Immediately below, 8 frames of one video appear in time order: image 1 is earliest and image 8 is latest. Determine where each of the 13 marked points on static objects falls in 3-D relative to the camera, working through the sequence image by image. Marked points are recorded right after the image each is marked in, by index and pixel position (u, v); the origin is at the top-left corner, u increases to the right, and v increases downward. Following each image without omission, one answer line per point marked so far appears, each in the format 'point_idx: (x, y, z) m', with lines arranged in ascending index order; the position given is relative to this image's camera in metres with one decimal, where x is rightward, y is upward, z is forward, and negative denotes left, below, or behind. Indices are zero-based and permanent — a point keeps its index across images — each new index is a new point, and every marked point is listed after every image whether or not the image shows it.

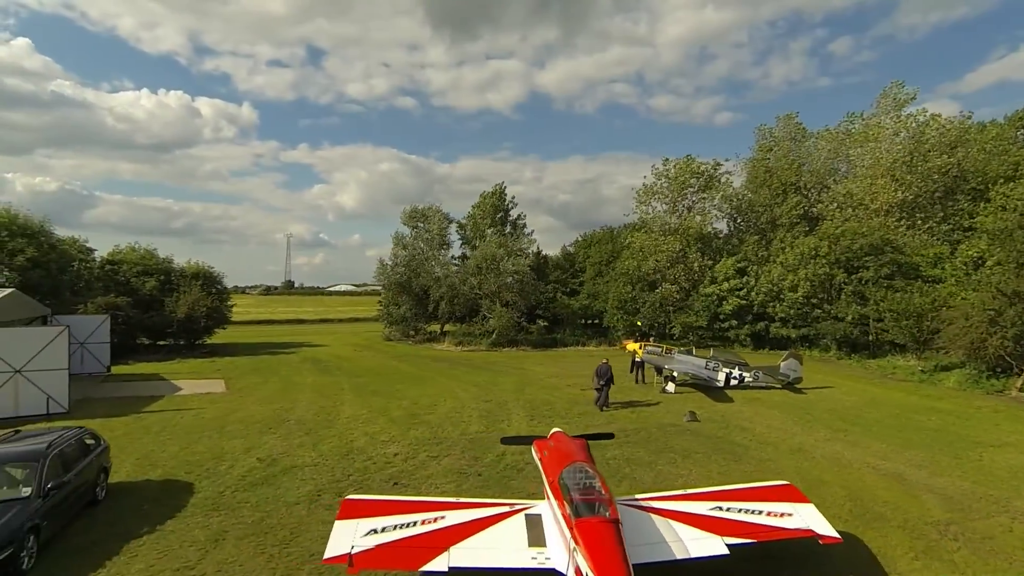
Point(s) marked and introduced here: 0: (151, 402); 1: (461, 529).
0: (-11.3, -3.6, +18.1) m
1: (-0.5, -3.0, +7.2) m
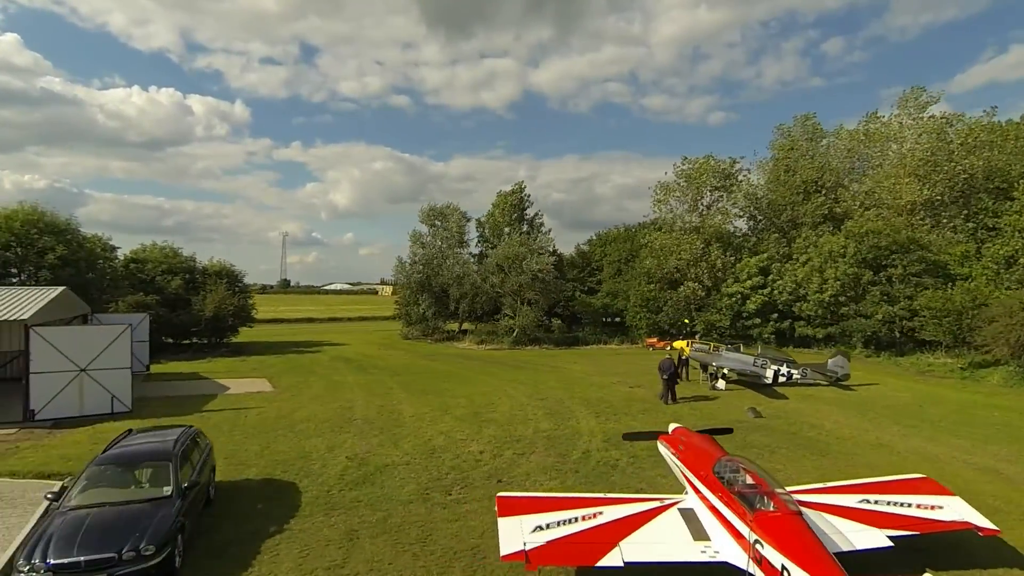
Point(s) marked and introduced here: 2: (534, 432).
0: (-9.5, -3.5, +18.0) m
1: (+1.4, -2.9, +7.2) m
2: (+0.6, -3.7, +14.7) m
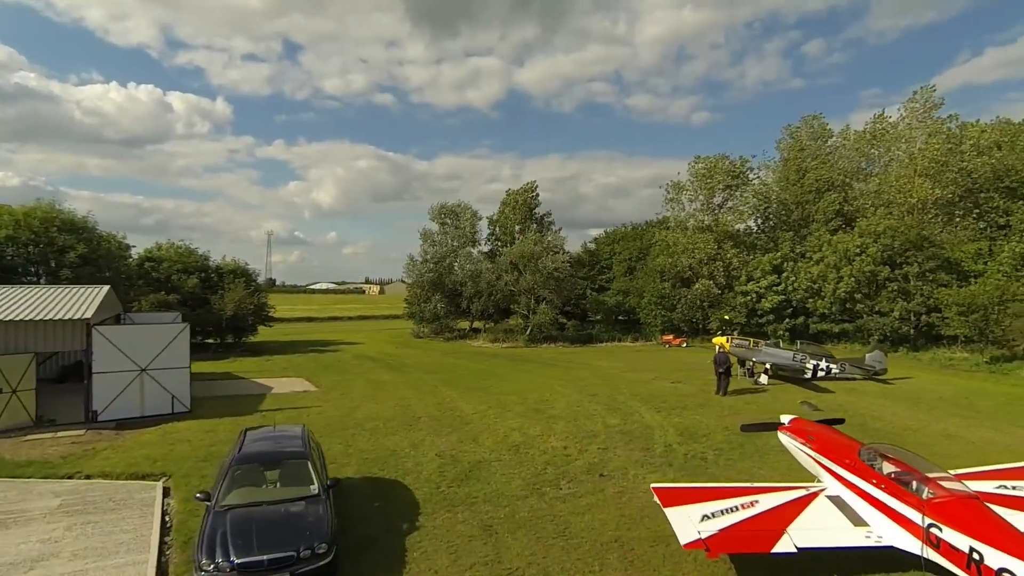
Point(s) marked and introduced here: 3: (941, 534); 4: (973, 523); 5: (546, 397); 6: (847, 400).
0: (-7.7, -3.4, +17.8) m
1: (+3.5, -2.9, +7.3) m
2: (+2.5, -3.6, +14.8) m
3: (+4.9, -2.8, +6.6) m
4: (+5.1, -2.6, +6.3) m
5: (+1.1, -3.6, +19.0) m
6: (+10.5, -3.5, +18.0) m
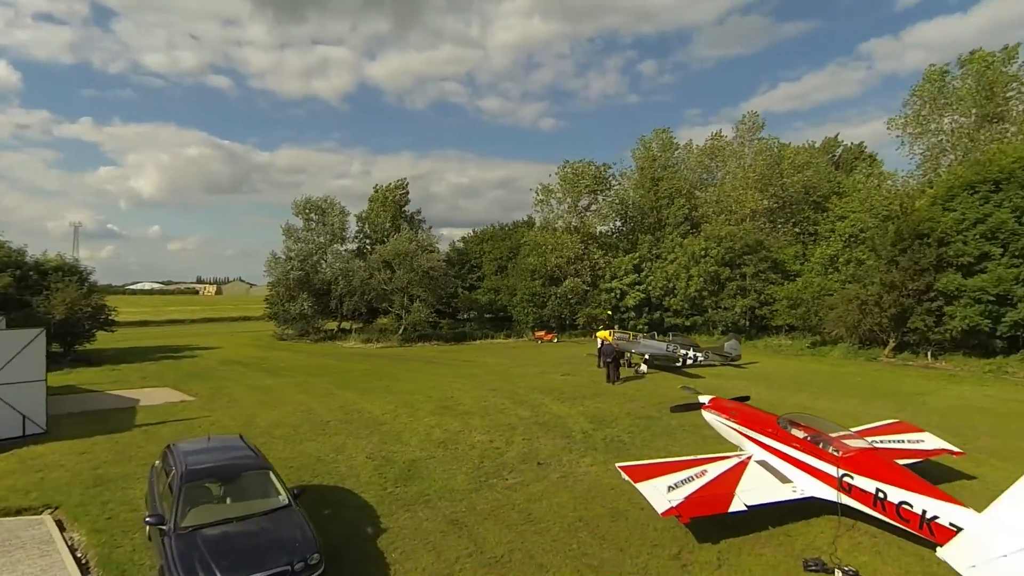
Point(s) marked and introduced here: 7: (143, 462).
0: (-10.3, -3.4, +15.6) m
1: (+3.2, -2.8, +8.4) m
2: (+0.3, -3.5, +15.3) m
3: (+4.7, -2.7, +8.0) m
4: (+5.0, -2.5, +7.8) m
5: (-2.1, -3.5, +19.0) m
6: (+7.3, -3.4, +20.5) m
7: (-7.3, -3.4, +11.3) m
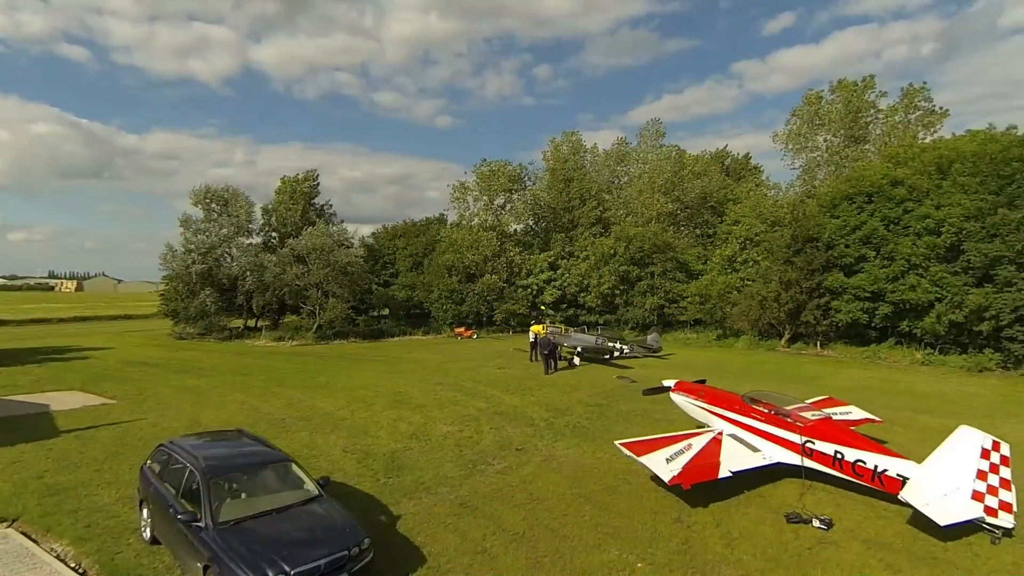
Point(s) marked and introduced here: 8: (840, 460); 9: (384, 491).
0: (-11.3, -3.2, +14.1) m
1: (+3.2, -2.7, +9.4) m
2: (-0.8, -3.3, +15.7) m
3: (+4.9, -2.6, +9.3) m
4: (+5.1, -2.4, +9.2) m
5: (-3.8, -3.3, +18.9) m
6: (+5.1, -3.2, +22.0) m
7: (-7.6, -3.3, +10.4) m
8: (+5.1, -2.7, +9.0) m
9: (-2.1, -3.3, +9.5) m
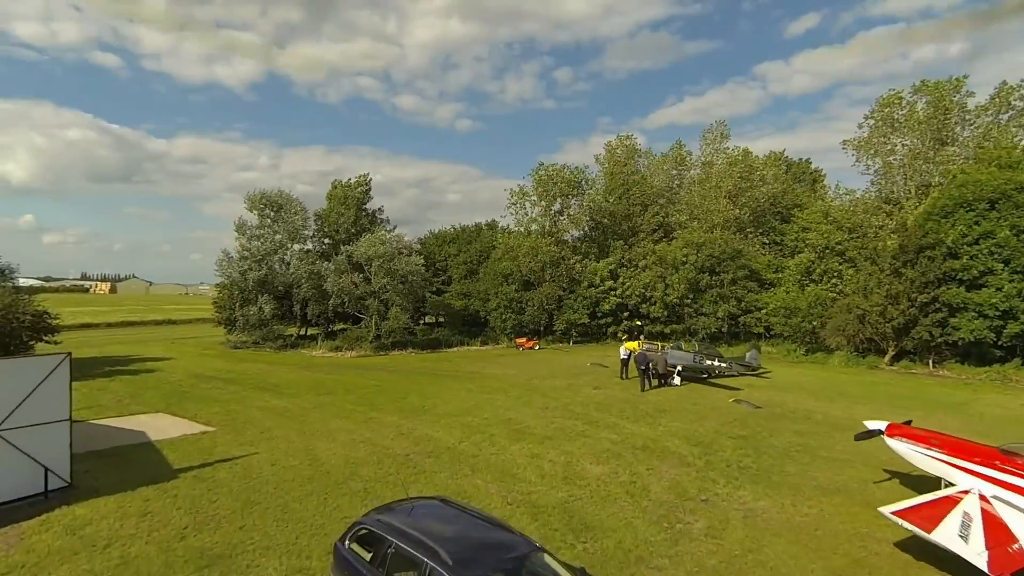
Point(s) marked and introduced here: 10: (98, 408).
0: (-8.0, -3.6, +12.9) m
1: (+6.4, -3.1, +7.6) m
2: (+2.6, -3.8, +14.1) m
3: (+8.1, -3.1, +7.5) m
4: (+8.3, -2.8, +7.4) m
5: (-0.3, -3.8, +17.4) m
6: (+8.7, -3.8, +20.3) m
7: (-4.3, -3.7, +9.0) m
8: (+8.3, -3.2, +7.2) m
9: (+1.1, -3.8, +7.9) m
10: (-12.9, -3.7, +17.9) m
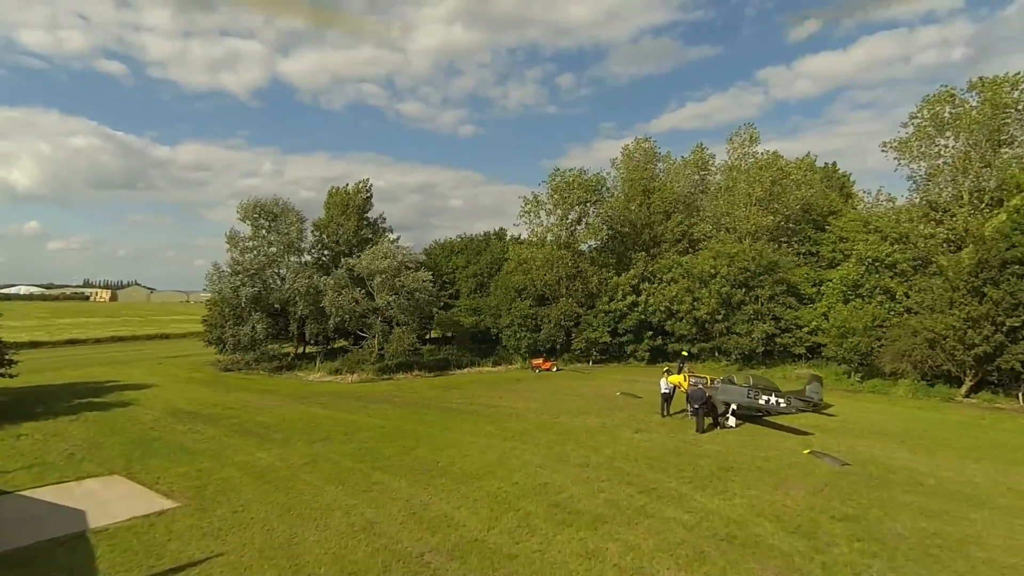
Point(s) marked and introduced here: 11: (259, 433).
0: (-7.1, -4.4, +9.6) m
1: (+7.3, -3.8, +4.4) m
2: (+3.4, -4.6, +10.8) m
3: (+8.9, -3.8, +4.3) m
4: (+9.1, -3.5, +4.1) m
5: (+0.5, -4.6, +14.1) m
6: (+9.6, -4.6, +17.0) m
7: (-3.5, -4.4, +5.8) m
8: (+9.1, -3.9, +3.9) m
9: (+1.9, -4.5, +4.7) m
10: (-12.0, -4.5, +14.7) m
11: (-8.3, -4.7, +18.8) m
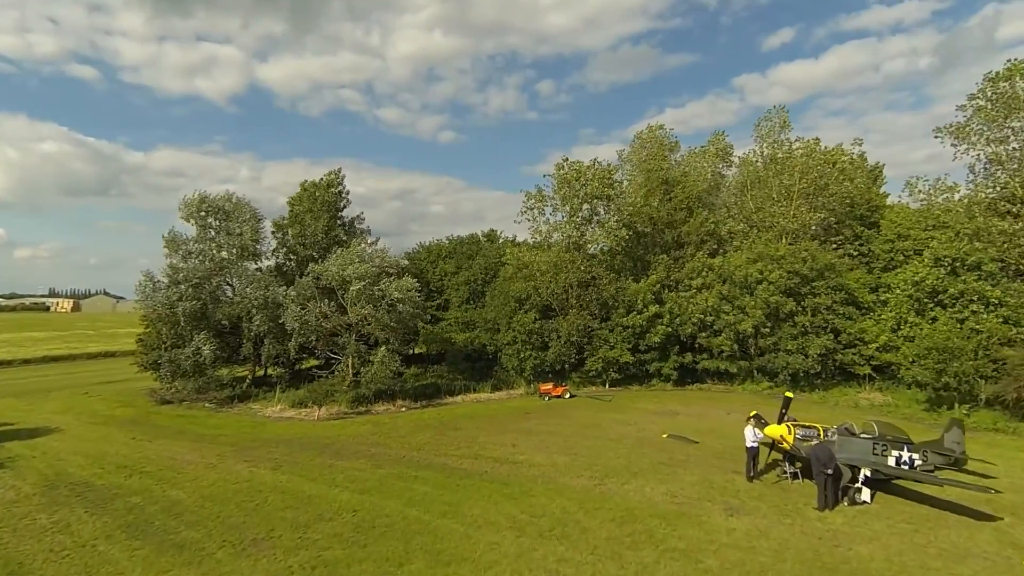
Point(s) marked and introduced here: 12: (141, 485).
0: (-6.0, -4.7, +3.1) m
1: (+8.5, -4.0, -1.7) m
2: (+4.5, -4.8, +4.7) m
3: (+10.1, -3.9, -1.7) m
4: (+10.4, -3.7, -1.9) m
5: (+1.5, -4.9, +7.9) m
6: (+10.4, -4.9, +11.0) m
7: (-2.3, -4.7, -0.6) m
8: (+10.4, -4.0, -2.0) m
9: (+3.1, -4.7, -1.5) m
10: (-11.1, -4.9, +8.0) m
11: (-7.5, -5.1, +12.2) m
12: (-9.8, -5.3, +15.3) m
